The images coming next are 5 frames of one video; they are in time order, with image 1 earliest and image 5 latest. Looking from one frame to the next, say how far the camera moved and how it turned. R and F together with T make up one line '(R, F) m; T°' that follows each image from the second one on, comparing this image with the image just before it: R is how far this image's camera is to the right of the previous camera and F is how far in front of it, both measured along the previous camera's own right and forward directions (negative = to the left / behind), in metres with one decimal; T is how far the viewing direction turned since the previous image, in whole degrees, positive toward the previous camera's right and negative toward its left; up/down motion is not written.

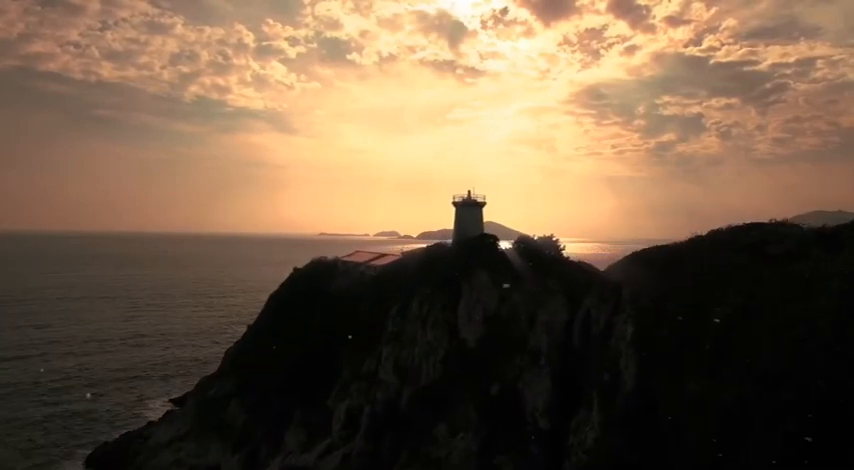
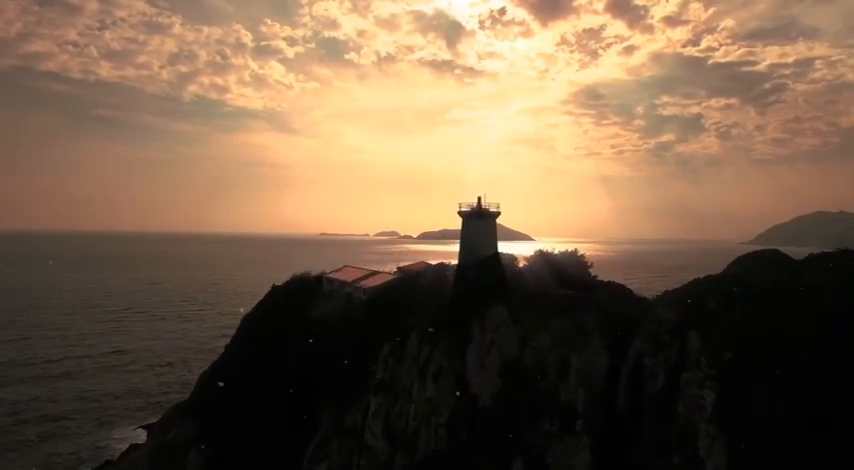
(-0.9, +0.4) m; 0°
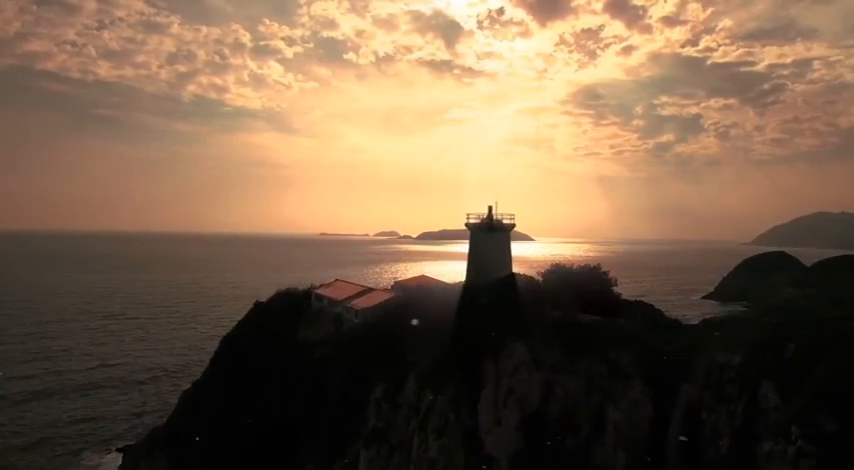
(-0.8, -0.1) m; 0°
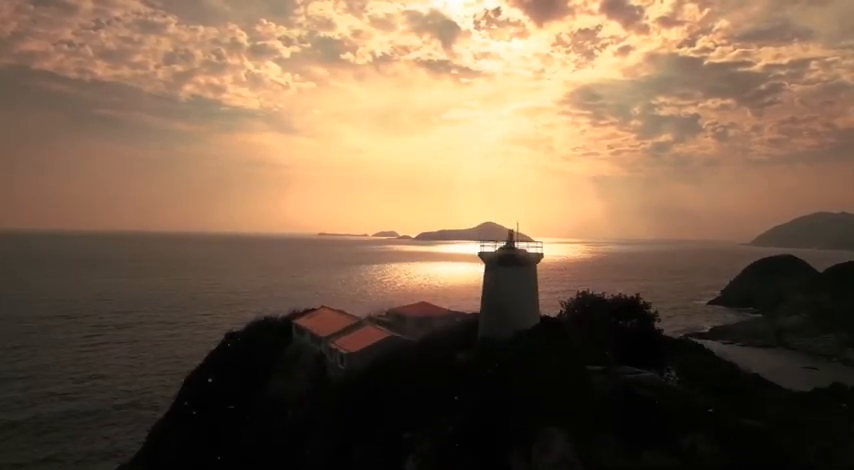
(-1.8, -0.6) m; 0°
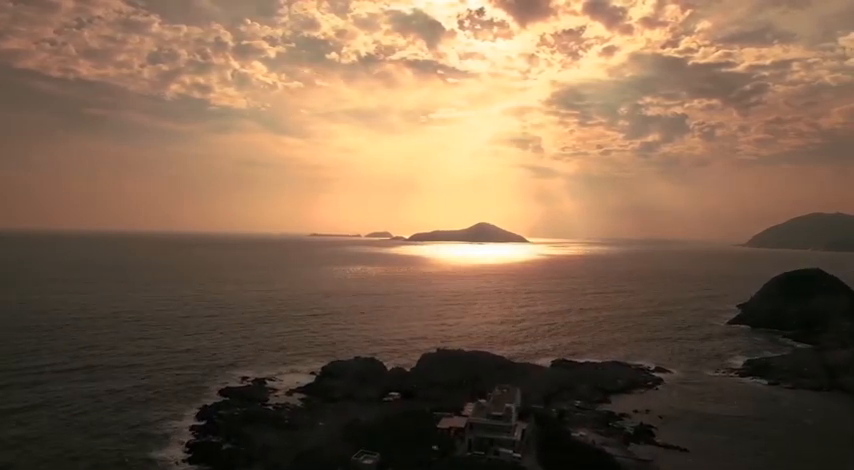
(-0.4, +8.9) m; +1°
